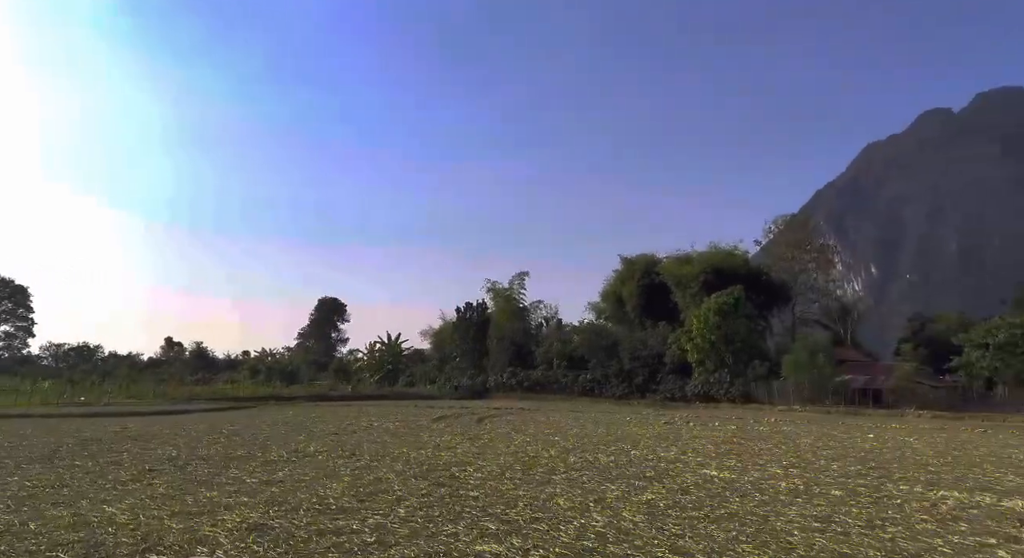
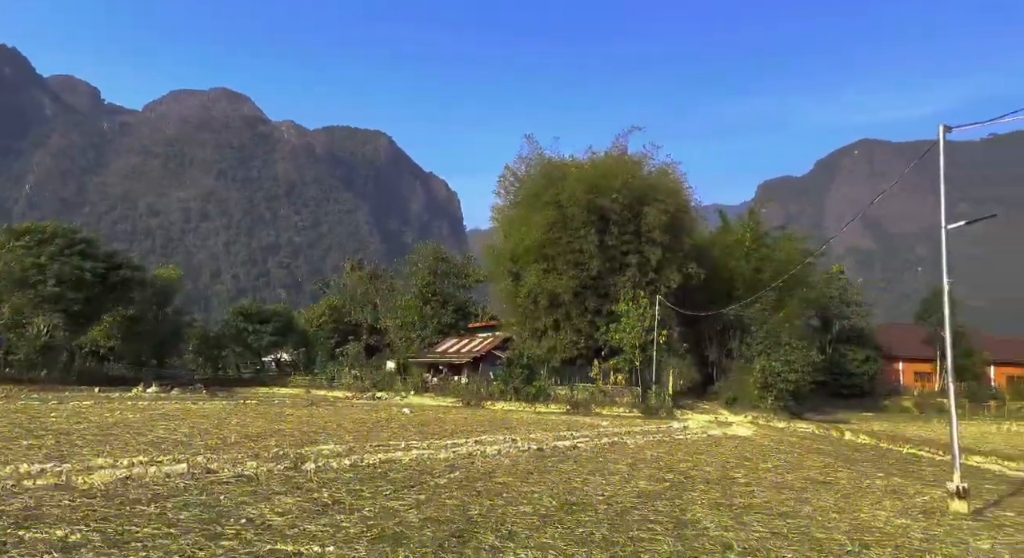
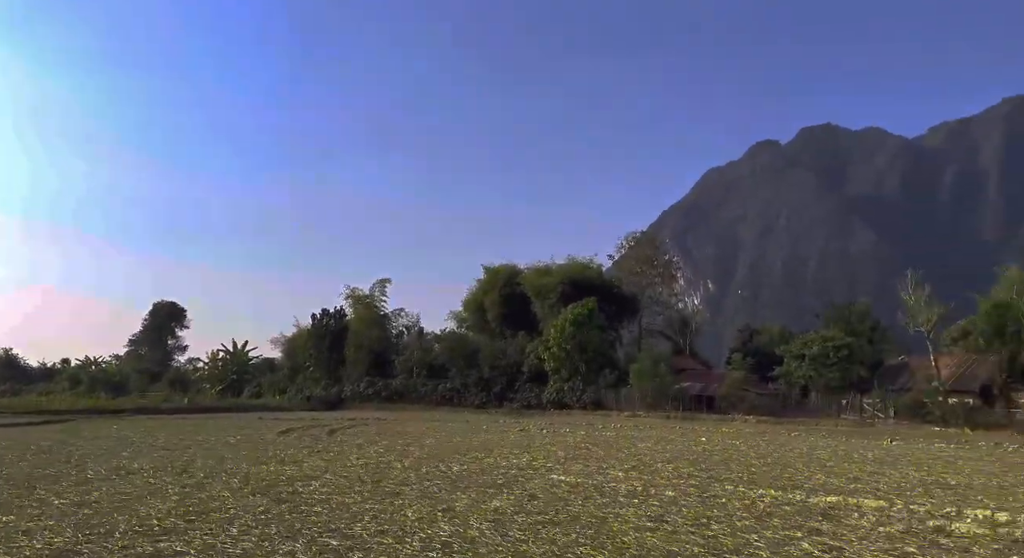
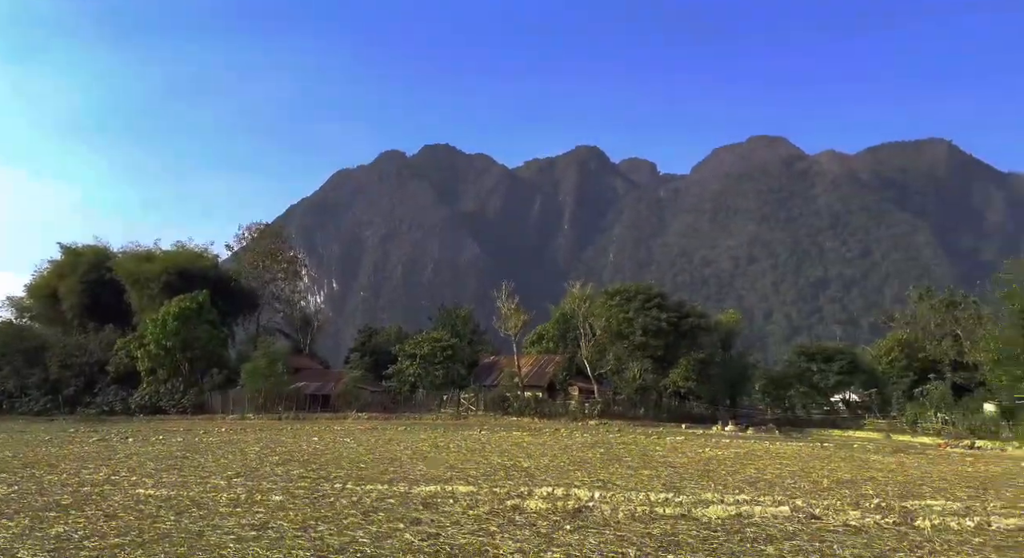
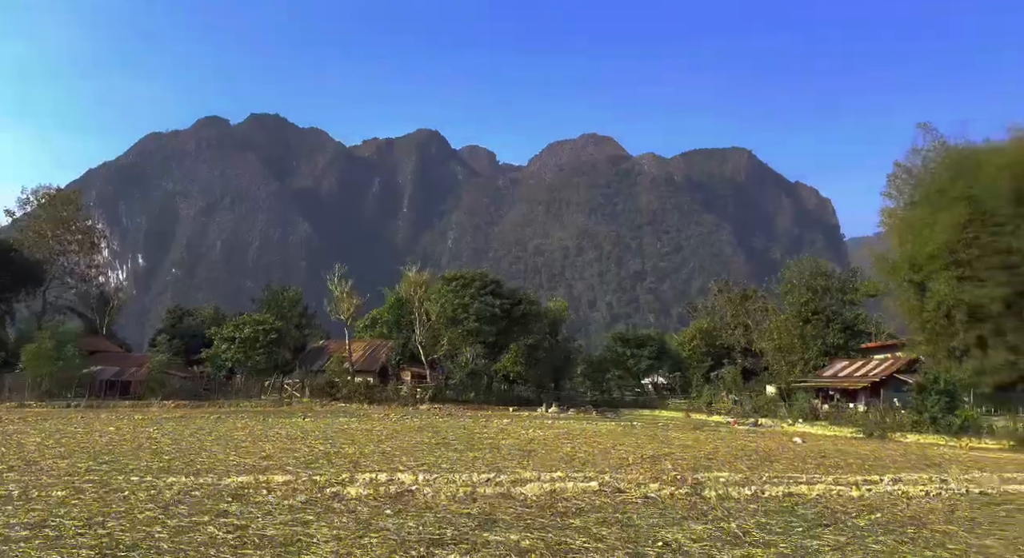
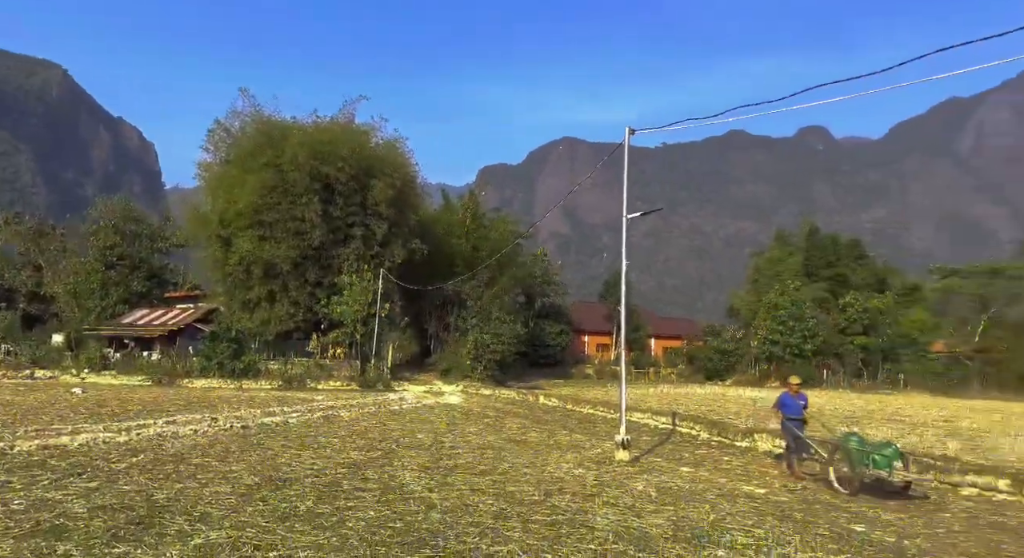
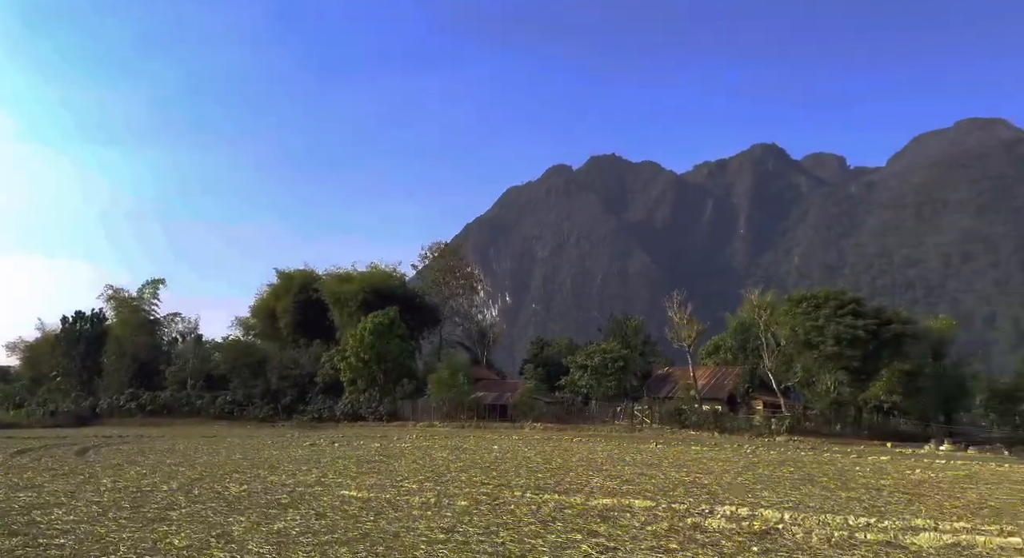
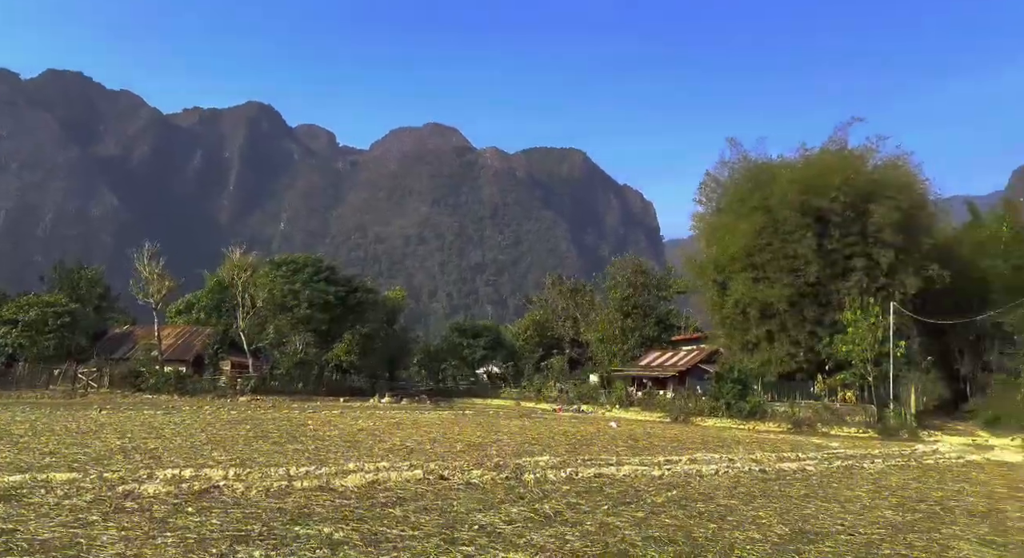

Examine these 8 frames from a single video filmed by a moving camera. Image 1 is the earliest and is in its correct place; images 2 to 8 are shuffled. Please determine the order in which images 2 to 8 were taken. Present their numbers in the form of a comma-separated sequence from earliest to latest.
3, 7, 4, 5, 8, 2, 6
